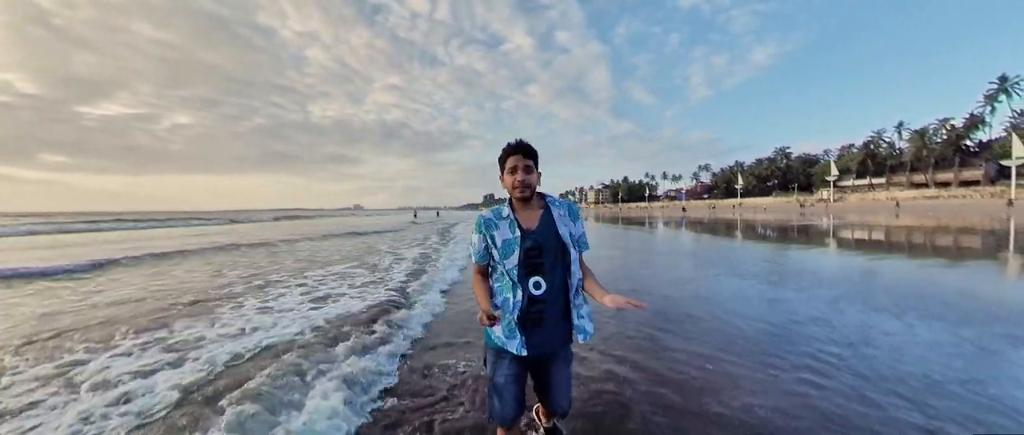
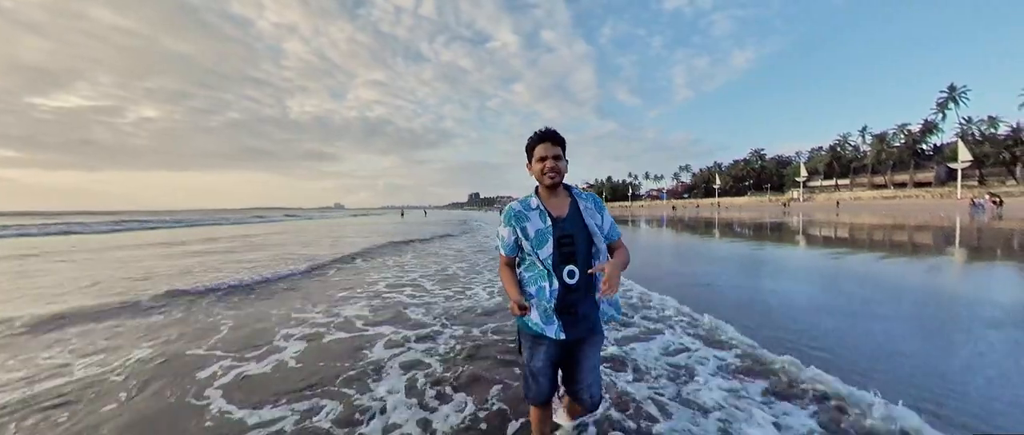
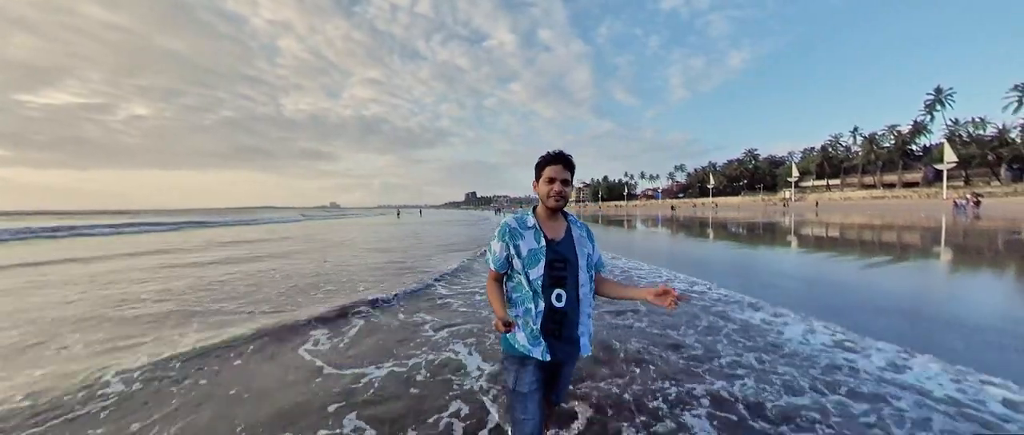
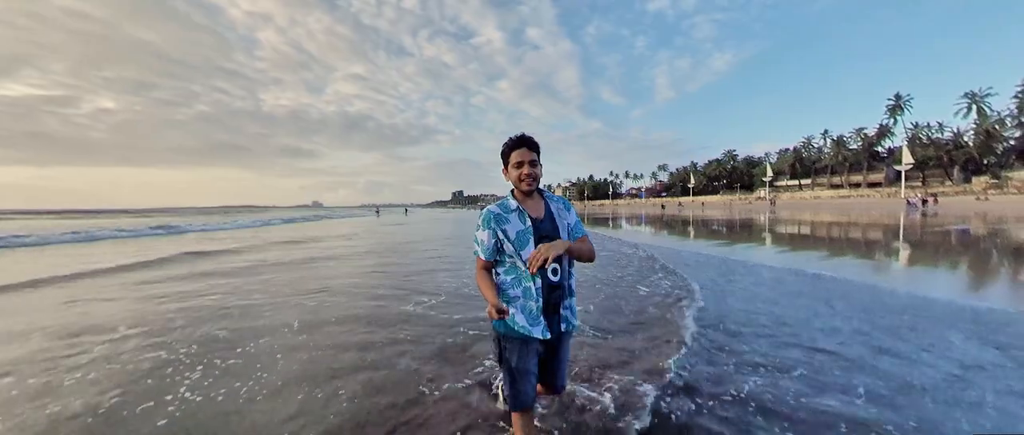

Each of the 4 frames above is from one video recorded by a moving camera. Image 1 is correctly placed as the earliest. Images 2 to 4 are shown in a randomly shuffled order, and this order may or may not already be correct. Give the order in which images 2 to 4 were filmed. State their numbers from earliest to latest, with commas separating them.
2, 3, 4
